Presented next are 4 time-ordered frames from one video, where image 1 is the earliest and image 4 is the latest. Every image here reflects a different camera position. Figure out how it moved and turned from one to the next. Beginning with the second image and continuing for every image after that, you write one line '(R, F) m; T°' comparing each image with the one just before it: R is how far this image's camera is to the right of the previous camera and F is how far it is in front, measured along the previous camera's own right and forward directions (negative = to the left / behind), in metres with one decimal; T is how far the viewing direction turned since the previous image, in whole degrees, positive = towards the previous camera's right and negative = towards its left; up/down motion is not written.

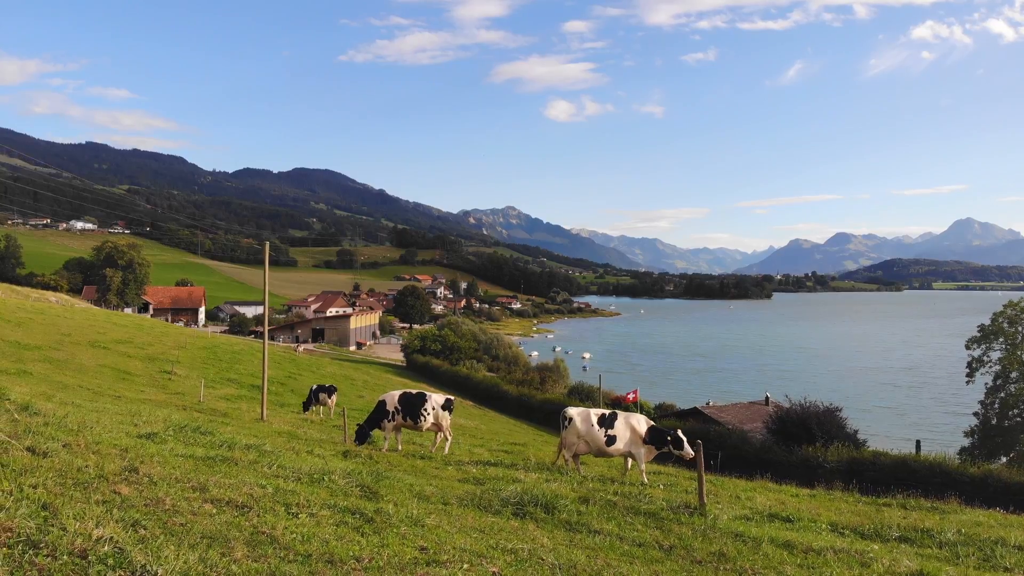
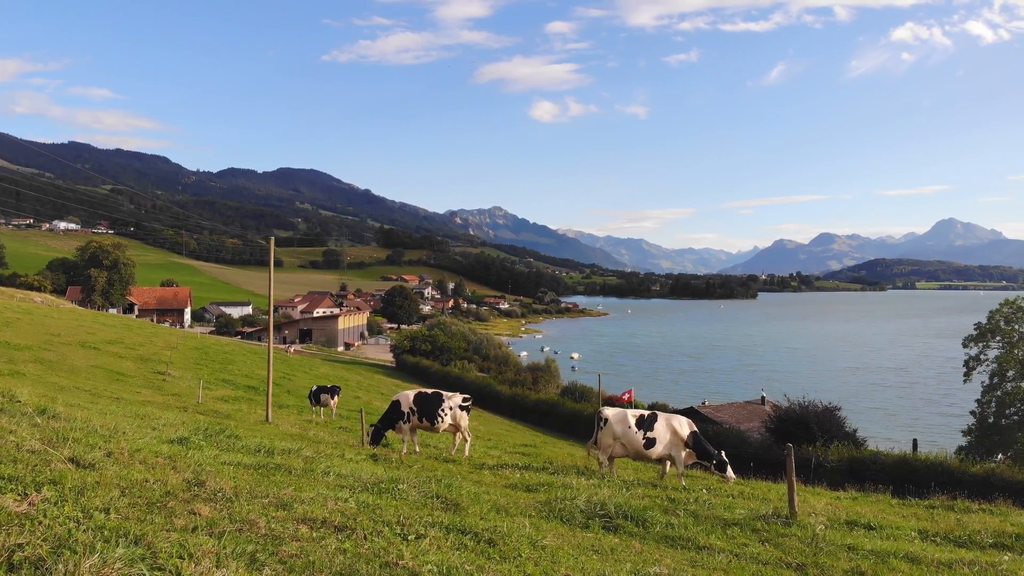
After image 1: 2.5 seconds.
(-1.3, +0.9) m; +1°
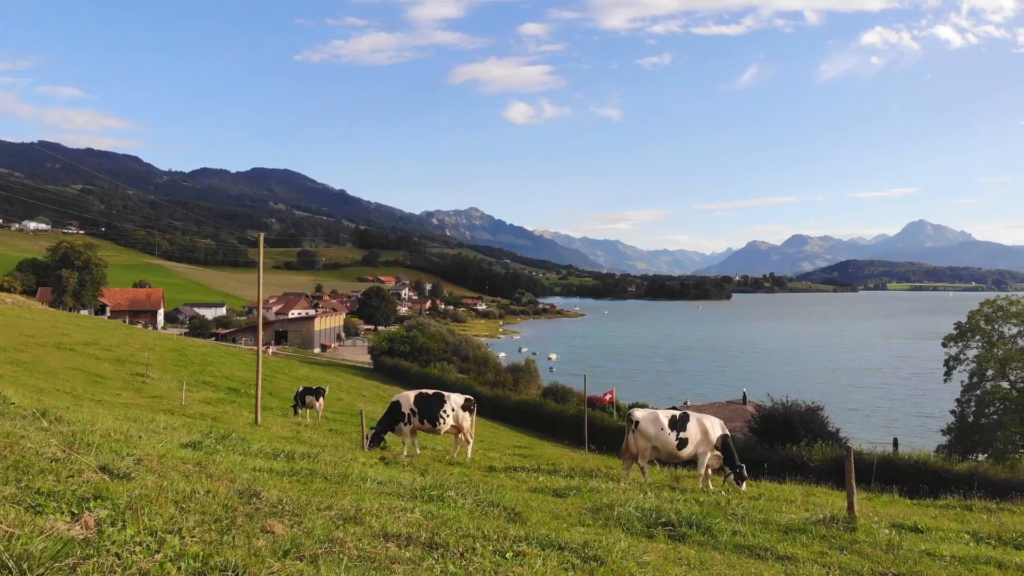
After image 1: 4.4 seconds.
(-0.9, +0.6) m; +2°
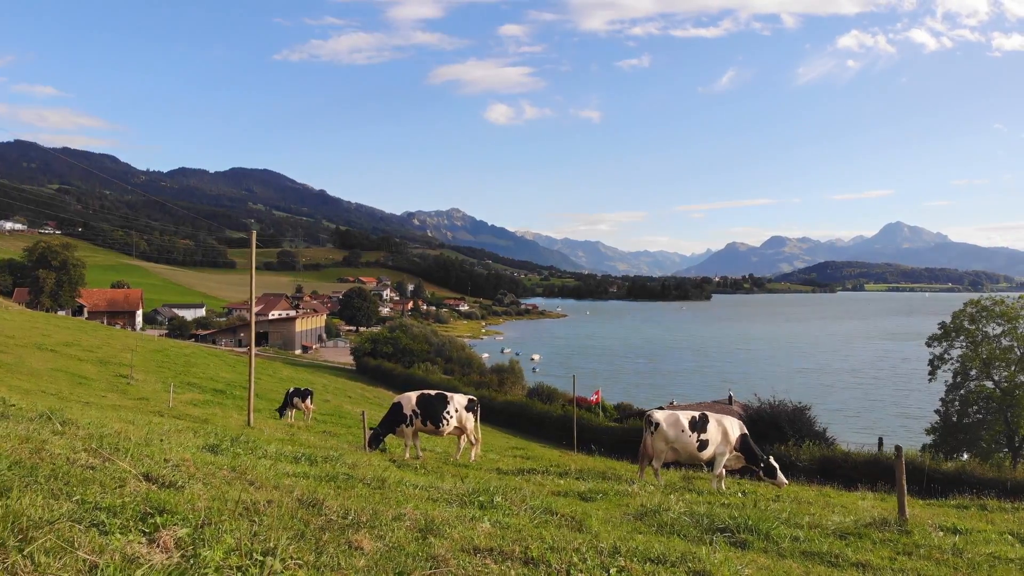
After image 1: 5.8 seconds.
(-0.8, +0.4) m; +1°
